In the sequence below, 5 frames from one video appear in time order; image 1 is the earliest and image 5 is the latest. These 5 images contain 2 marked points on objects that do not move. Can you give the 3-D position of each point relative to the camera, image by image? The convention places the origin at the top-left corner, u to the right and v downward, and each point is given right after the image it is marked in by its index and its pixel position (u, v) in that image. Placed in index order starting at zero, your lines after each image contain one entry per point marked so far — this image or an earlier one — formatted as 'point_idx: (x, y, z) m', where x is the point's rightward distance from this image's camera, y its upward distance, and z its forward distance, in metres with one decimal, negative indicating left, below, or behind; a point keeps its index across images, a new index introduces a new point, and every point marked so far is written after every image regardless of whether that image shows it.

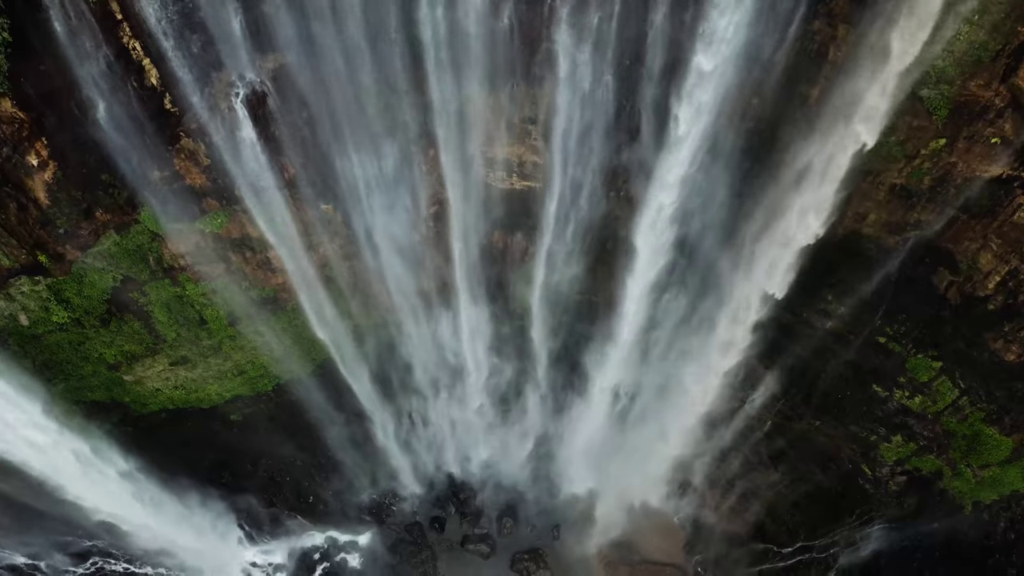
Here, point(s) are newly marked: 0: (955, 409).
0: (+7.7, -2.1, +11.2) m
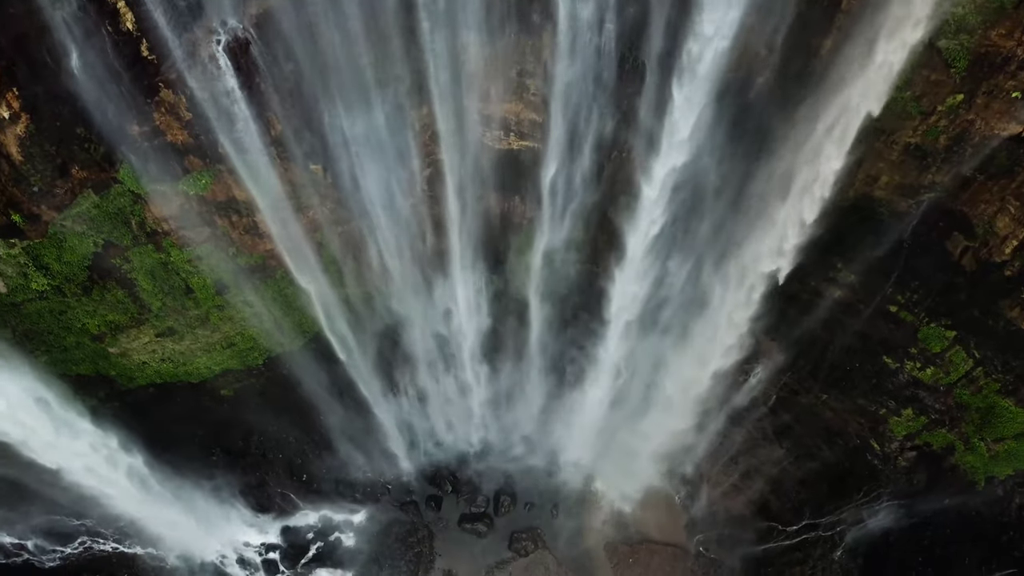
0: (+7.7, -1.6, +10.8) m
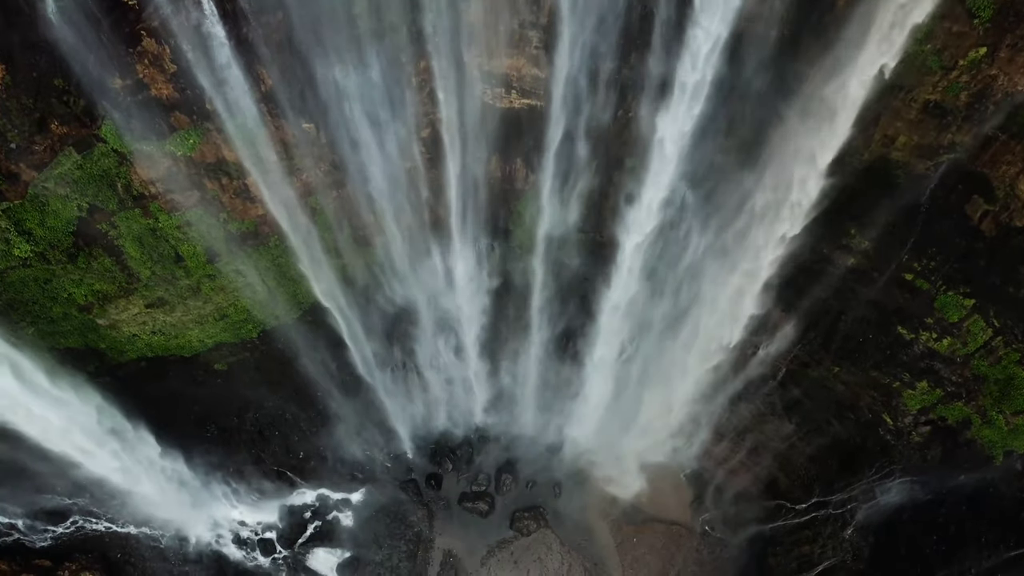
0: (+7.7, -1.0, +10.4) m
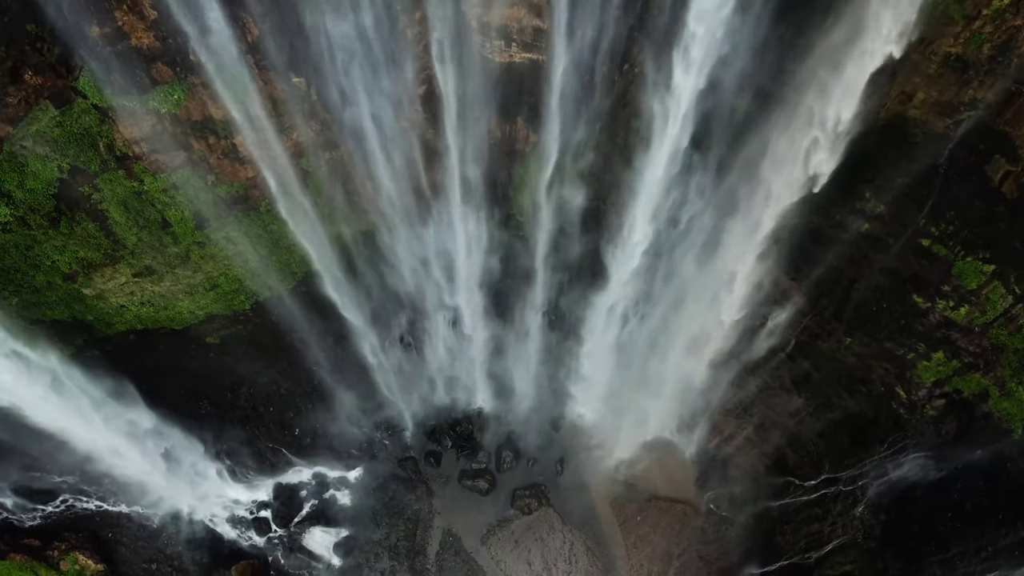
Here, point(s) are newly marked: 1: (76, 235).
0: (+7.7, -0.4, +10.0) m
1: (-6.8, +0.8, +10.1) m
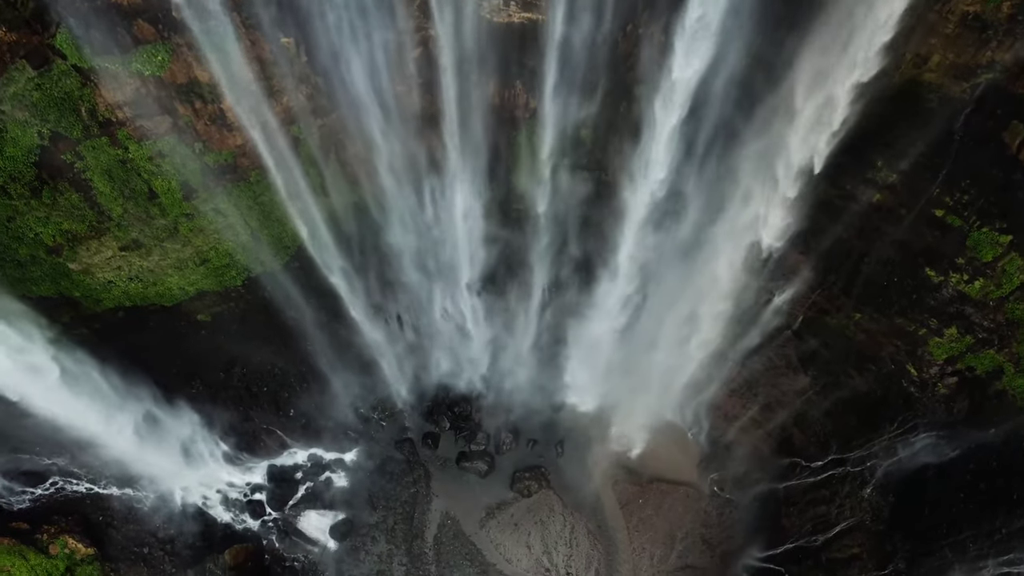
0: (+7.7, 0.0, +9.6) m
1: (-6.9, +1.2, +9.7) m
